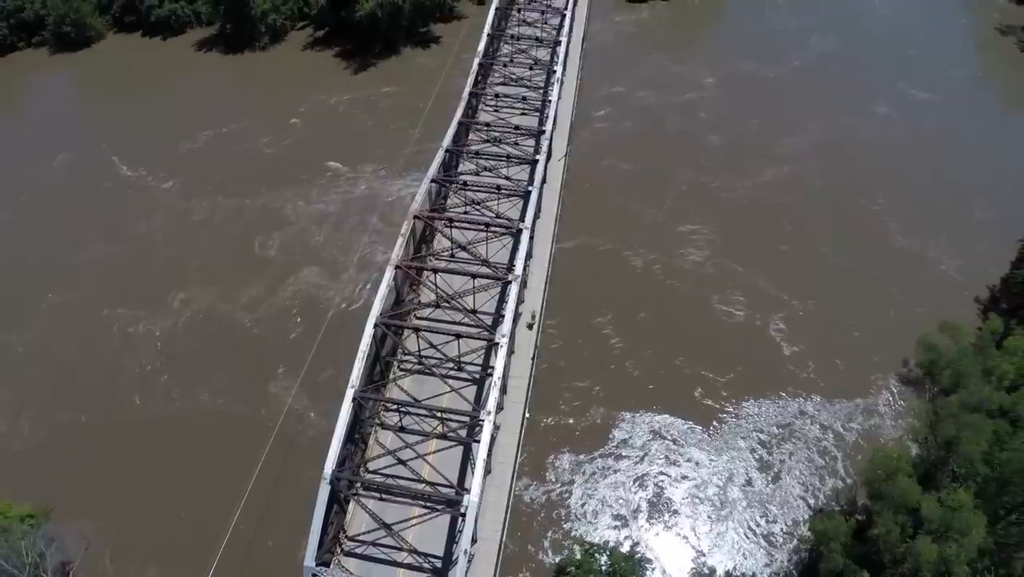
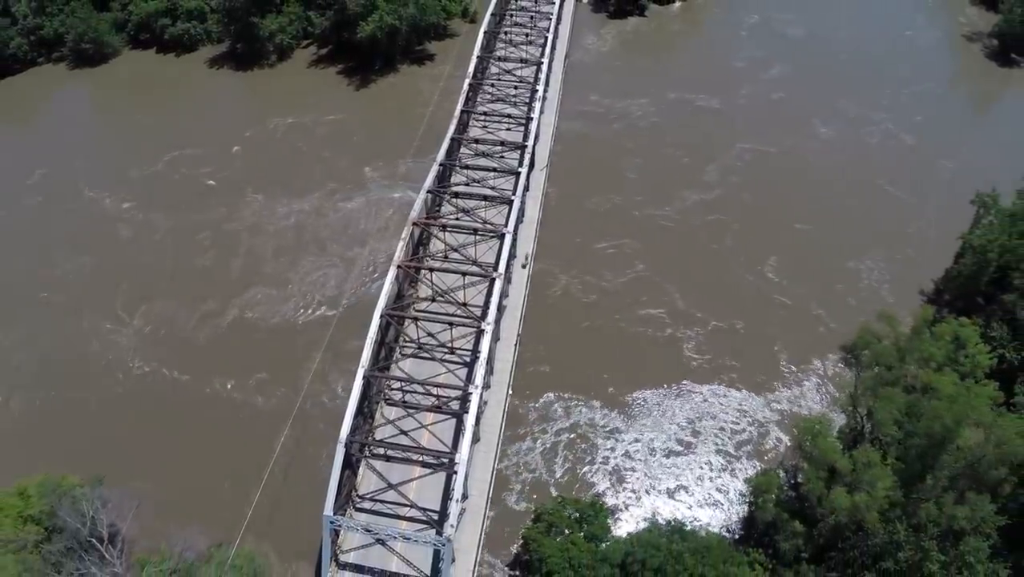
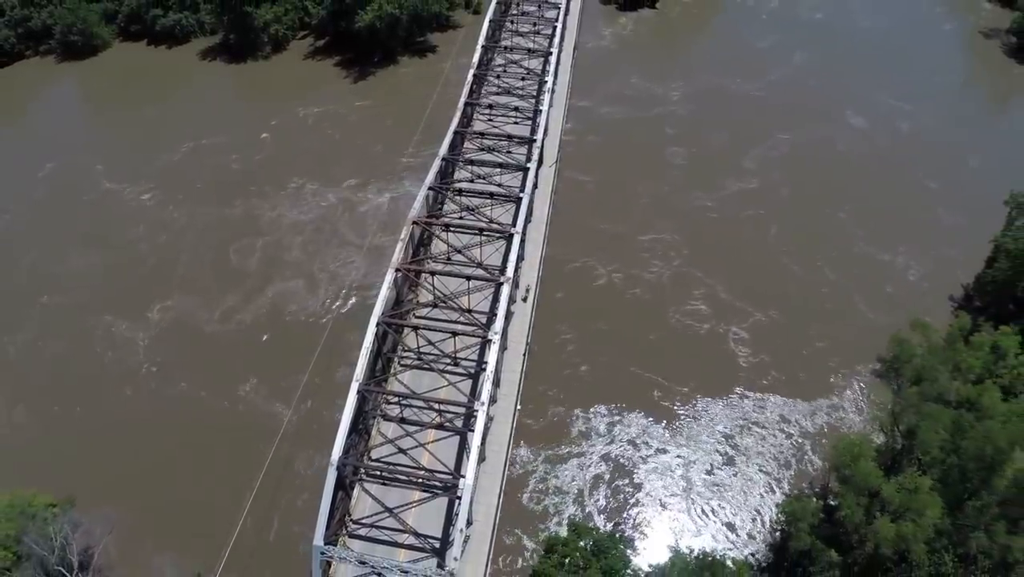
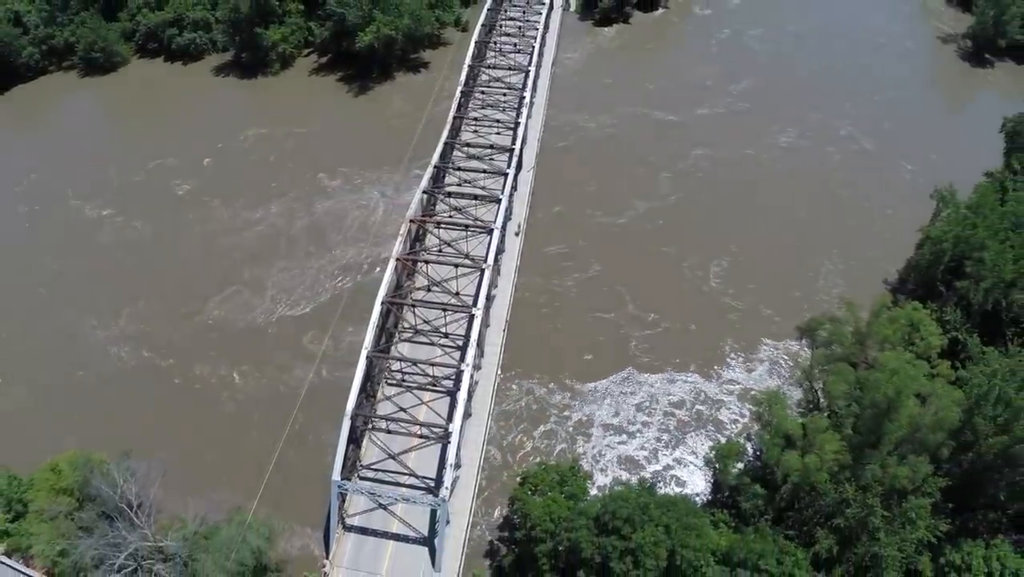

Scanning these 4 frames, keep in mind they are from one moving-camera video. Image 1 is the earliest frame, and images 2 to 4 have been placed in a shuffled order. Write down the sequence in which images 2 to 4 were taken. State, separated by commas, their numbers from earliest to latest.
3, 2, 4
